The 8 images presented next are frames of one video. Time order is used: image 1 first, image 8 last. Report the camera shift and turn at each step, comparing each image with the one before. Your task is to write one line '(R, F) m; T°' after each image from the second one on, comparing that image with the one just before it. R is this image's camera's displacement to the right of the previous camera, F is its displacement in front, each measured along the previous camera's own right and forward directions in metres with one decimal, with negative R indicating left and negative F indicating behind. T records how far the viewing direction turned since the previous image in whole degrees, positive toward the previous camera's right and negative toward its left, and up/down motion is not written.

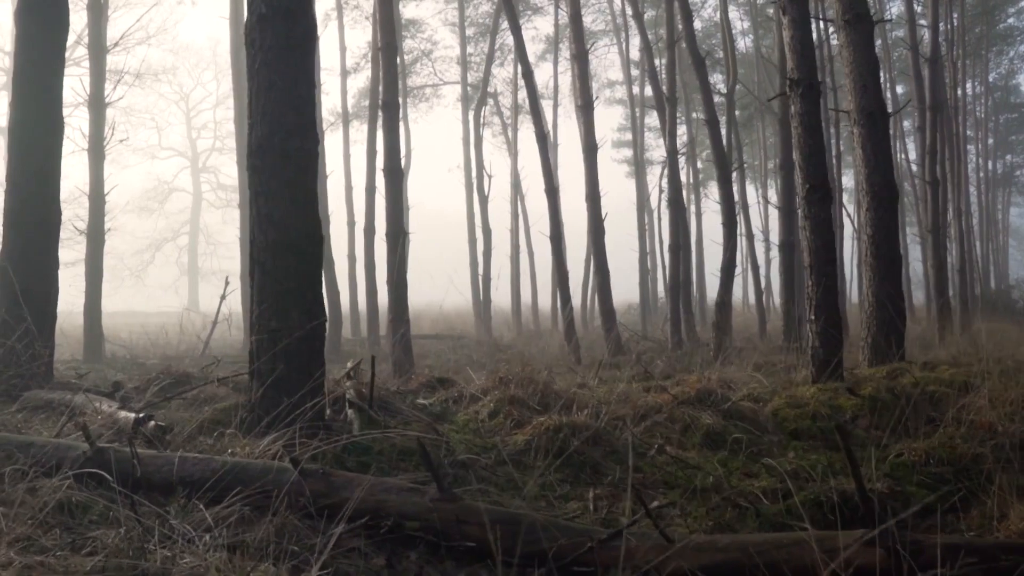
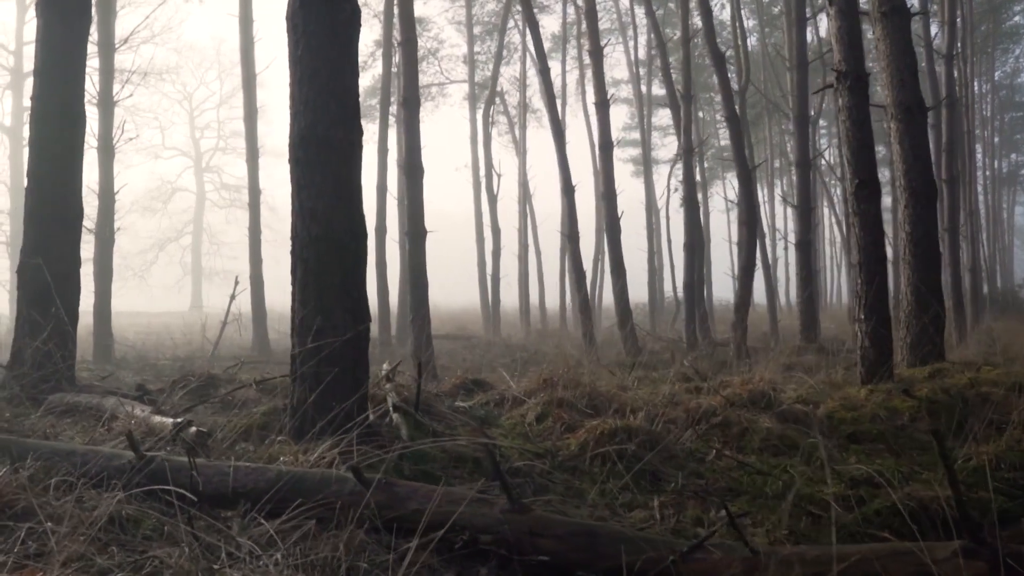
(-0.3, +0.2) m; 0°
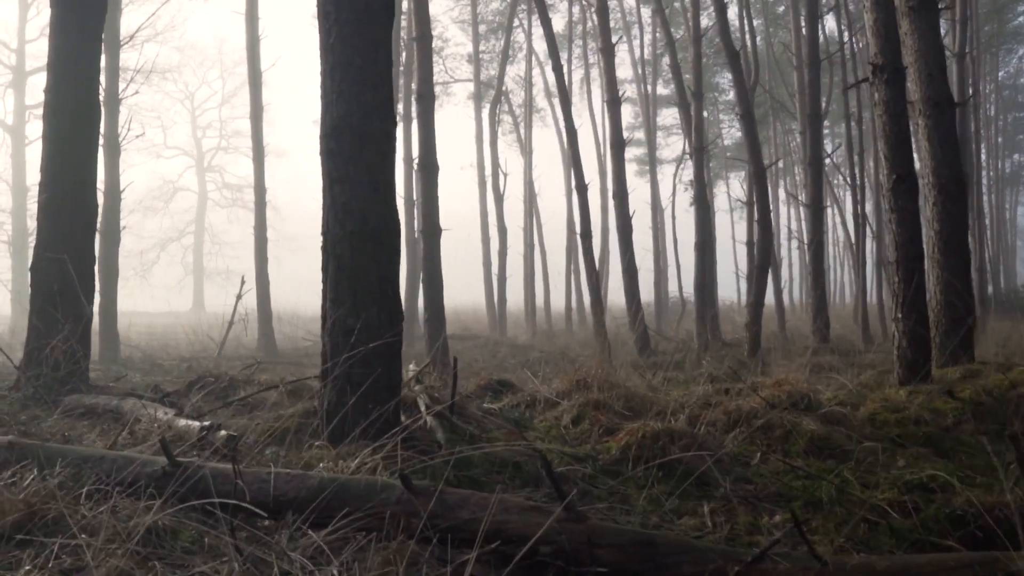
(-0.2, +0.2) m; 0°
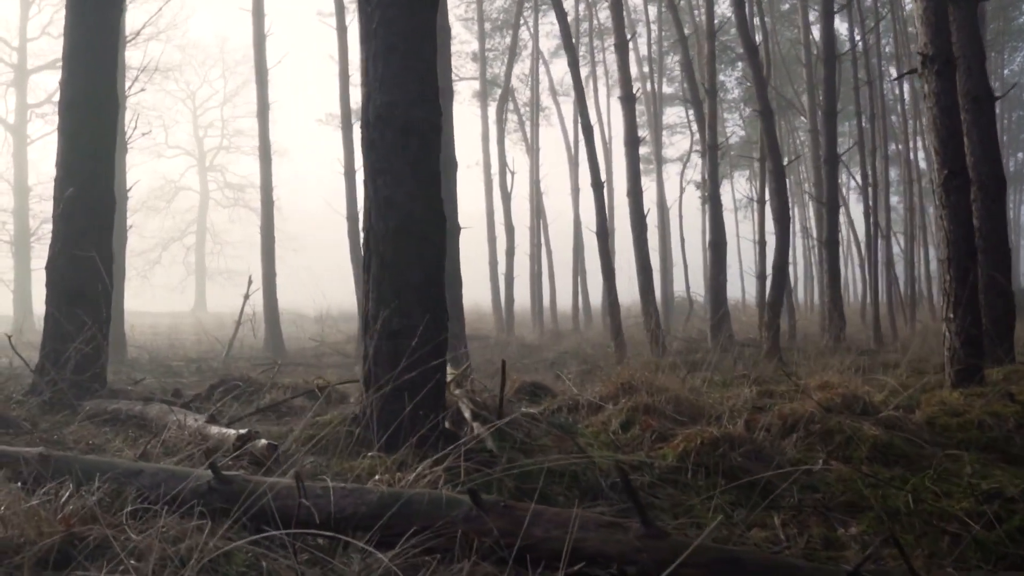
(-0.3, +0.3) m; 0°
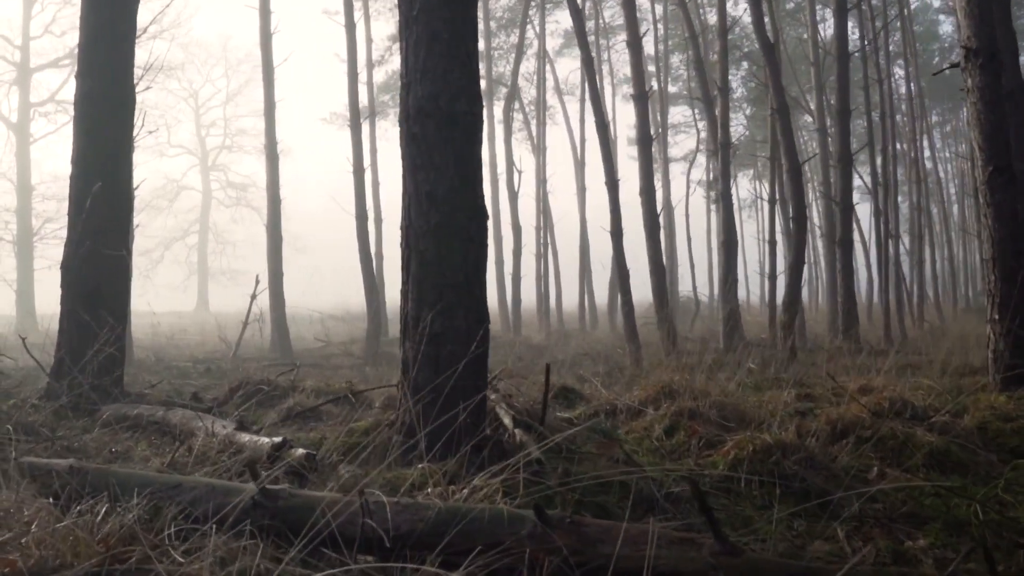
(-0.2, +0.2) m; 0°
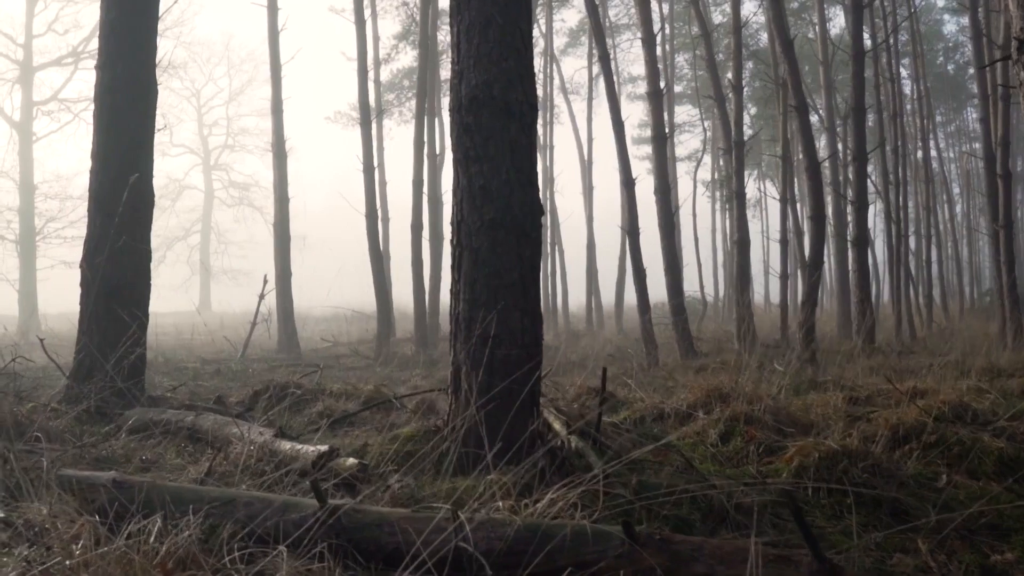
(-0.3, +0.2) m; 0°
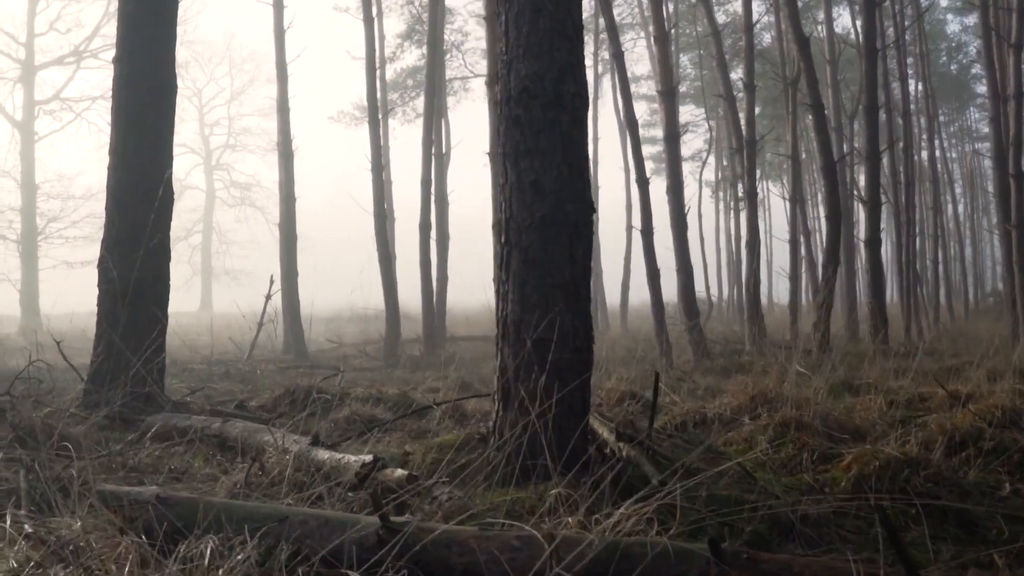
(-0.2, +0.2) m; 0°
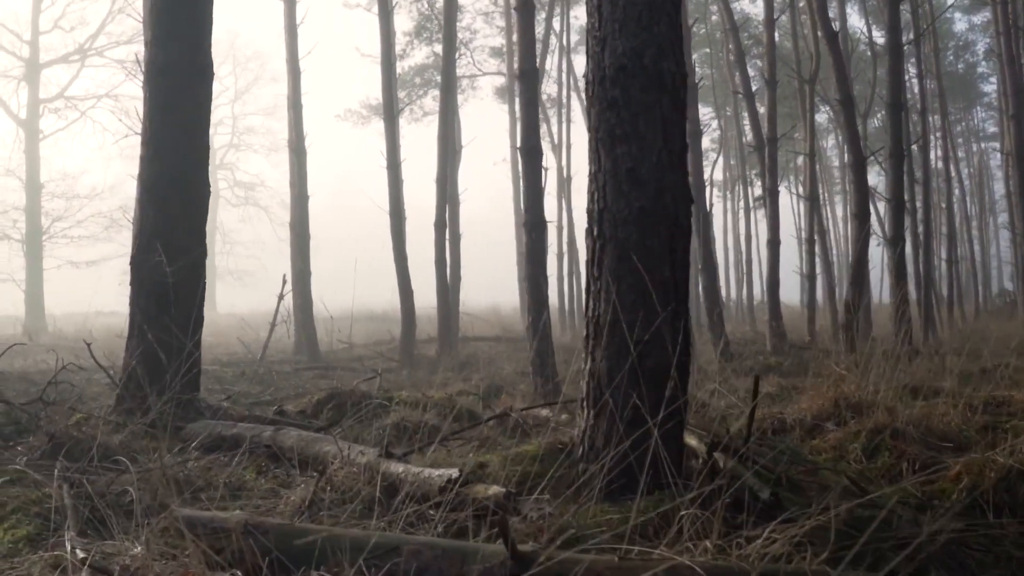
(-0.4, +0.3) m; 0°
